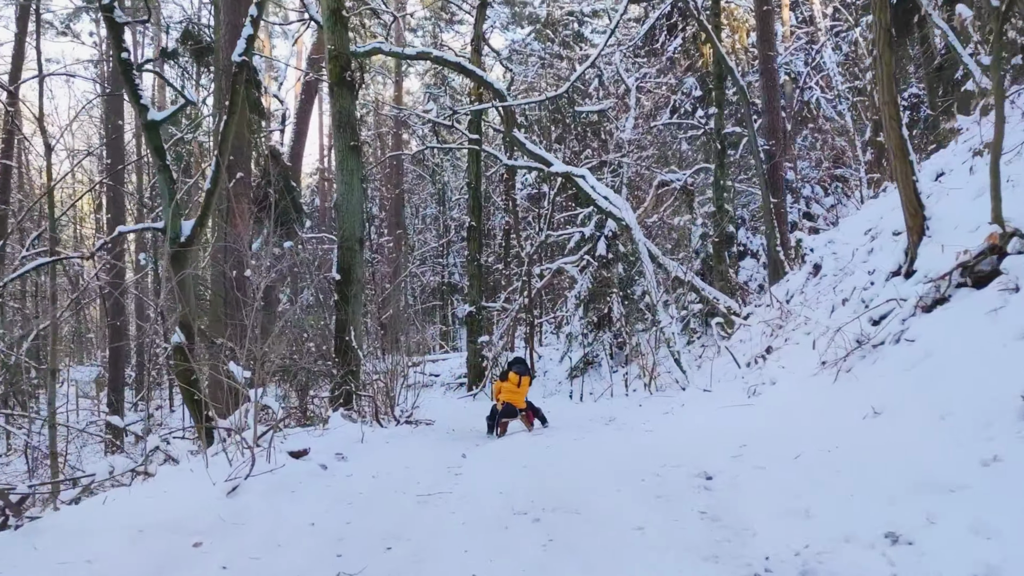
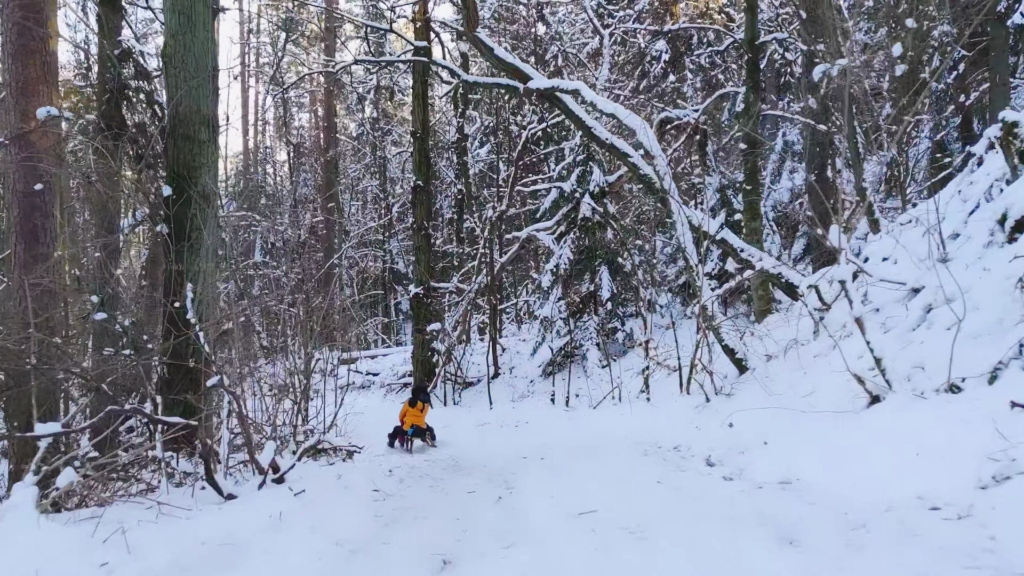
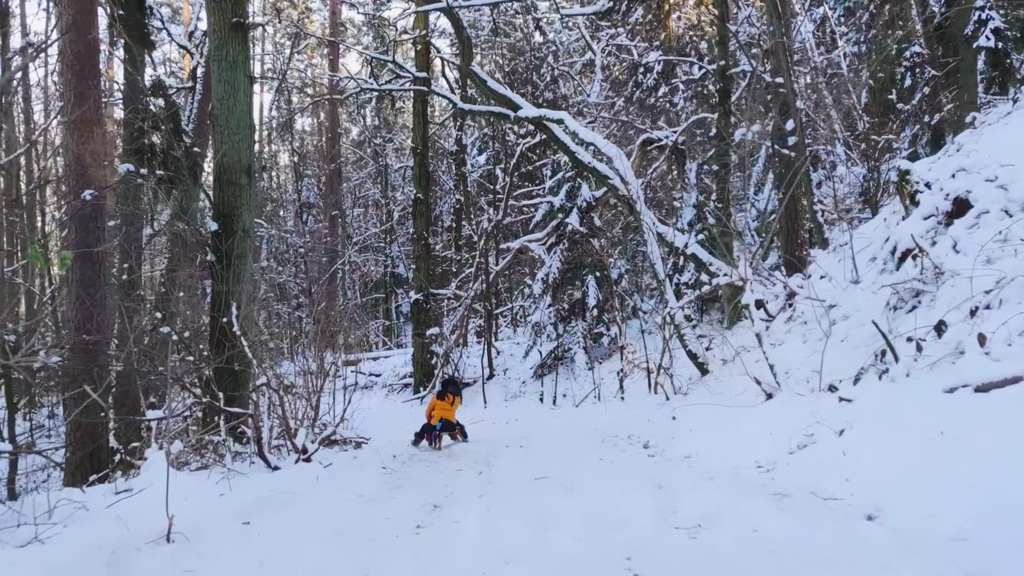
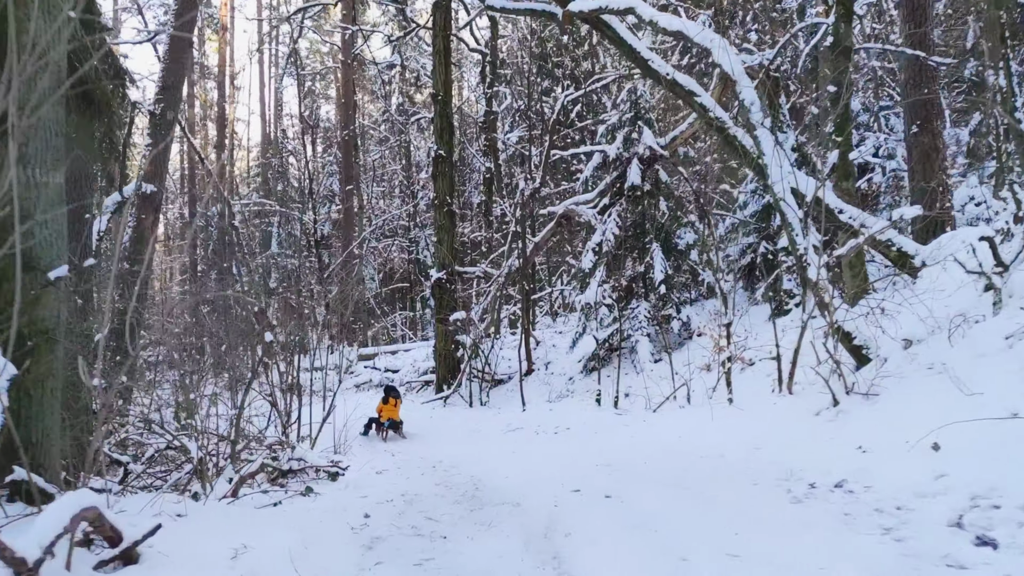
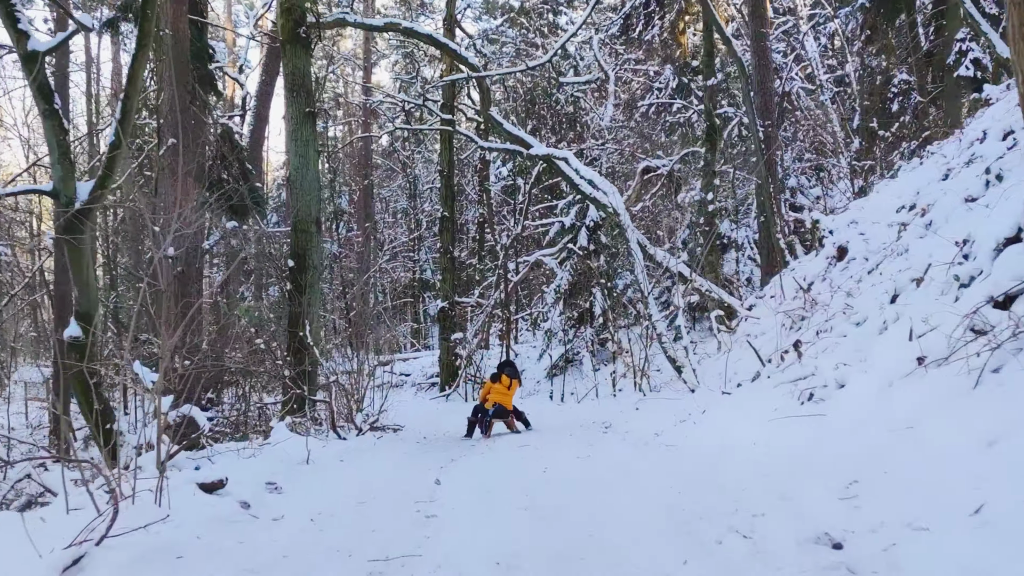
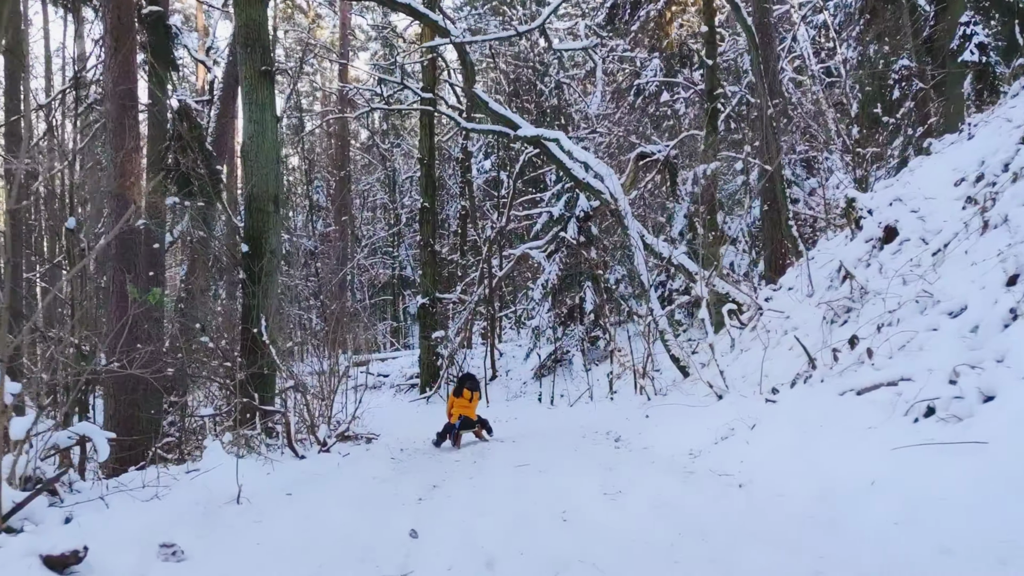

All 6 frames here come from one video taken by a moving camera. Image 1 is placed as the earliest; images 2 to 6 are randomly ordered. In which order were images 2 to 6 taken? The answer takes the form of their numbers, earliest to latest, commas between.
5, 6, 3, 2, 4
